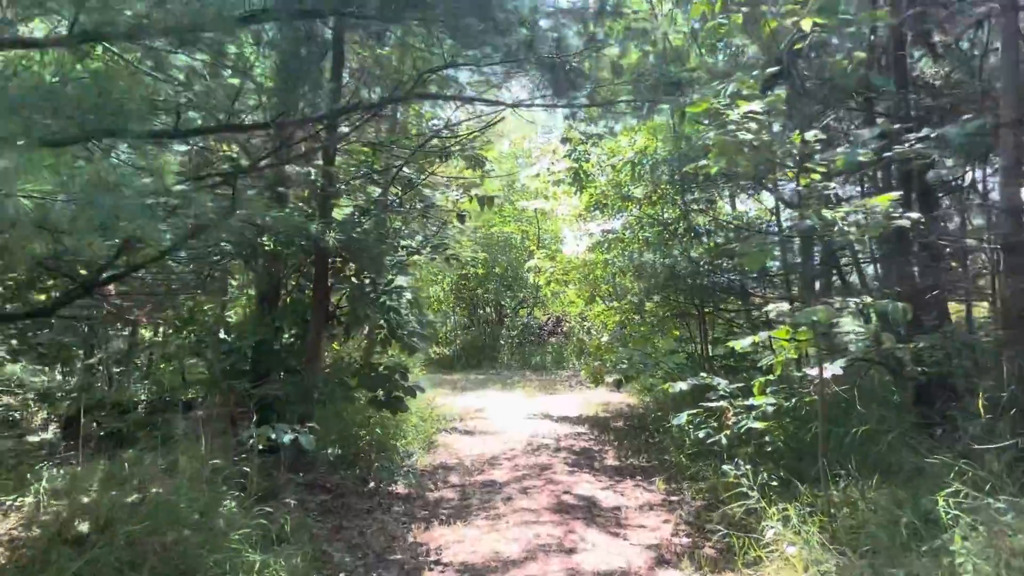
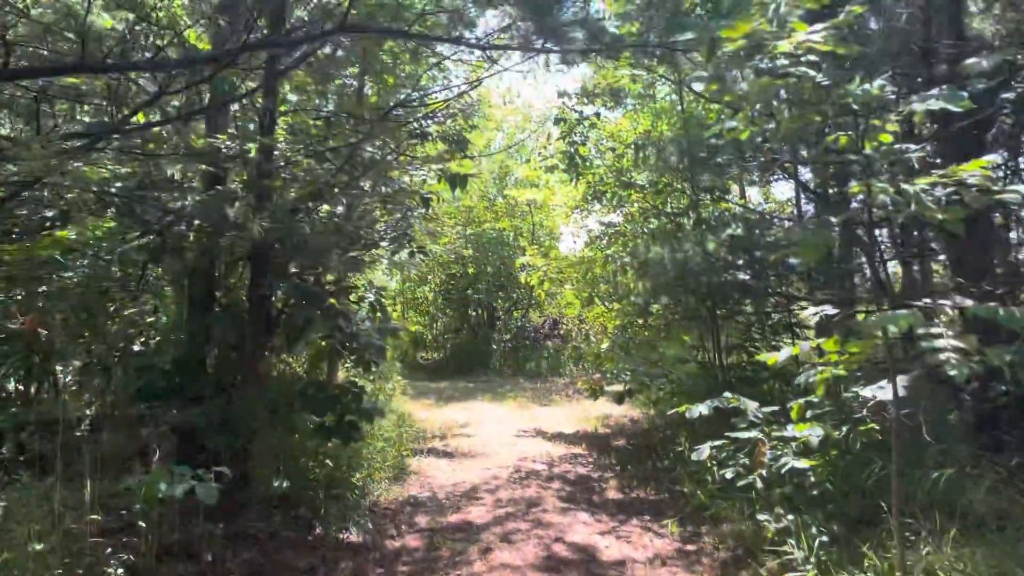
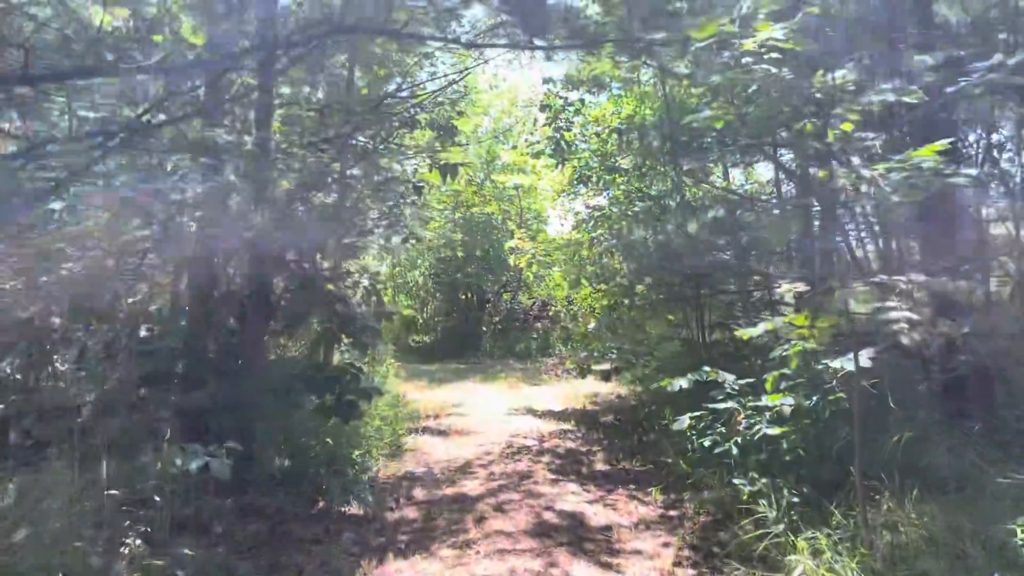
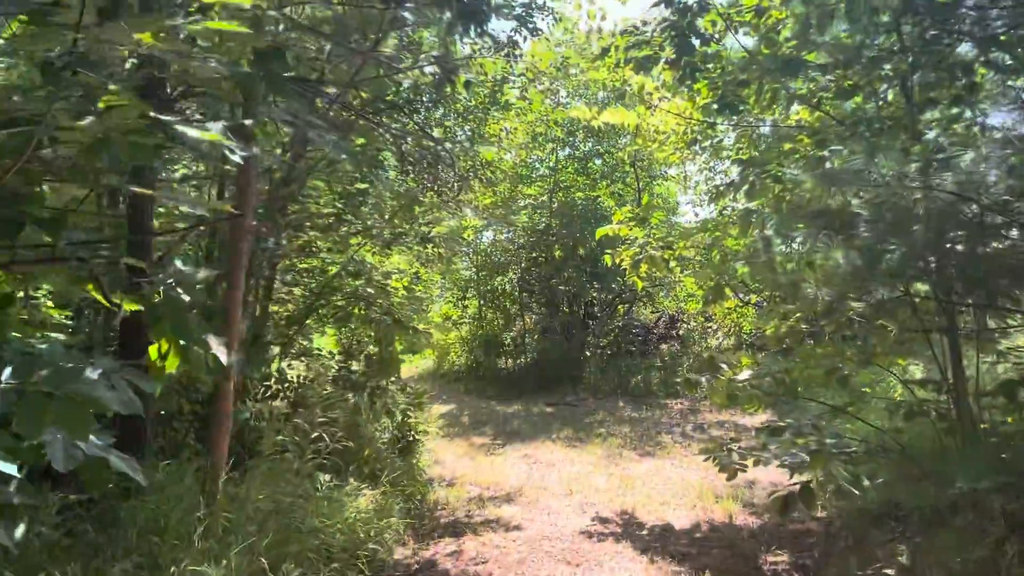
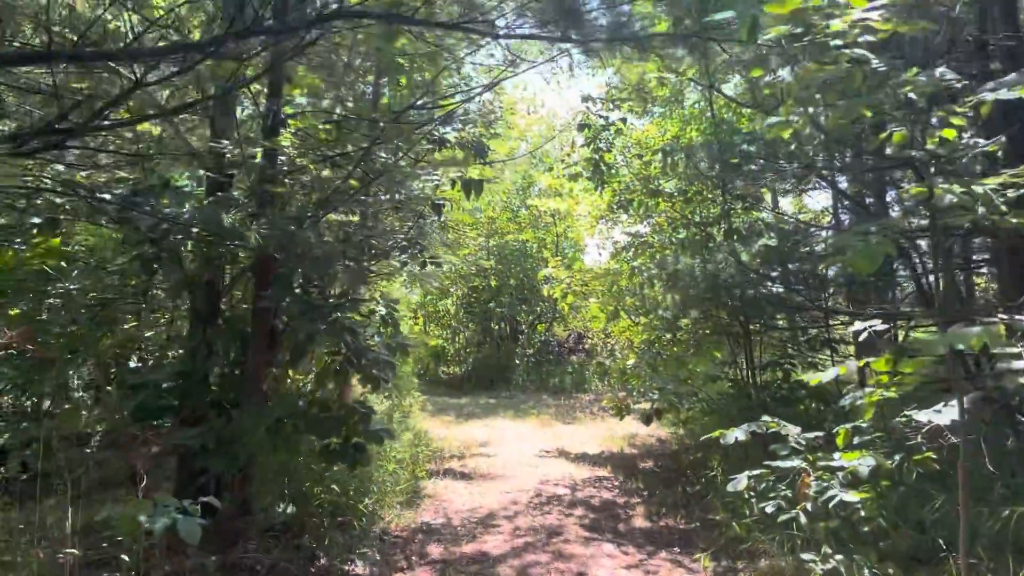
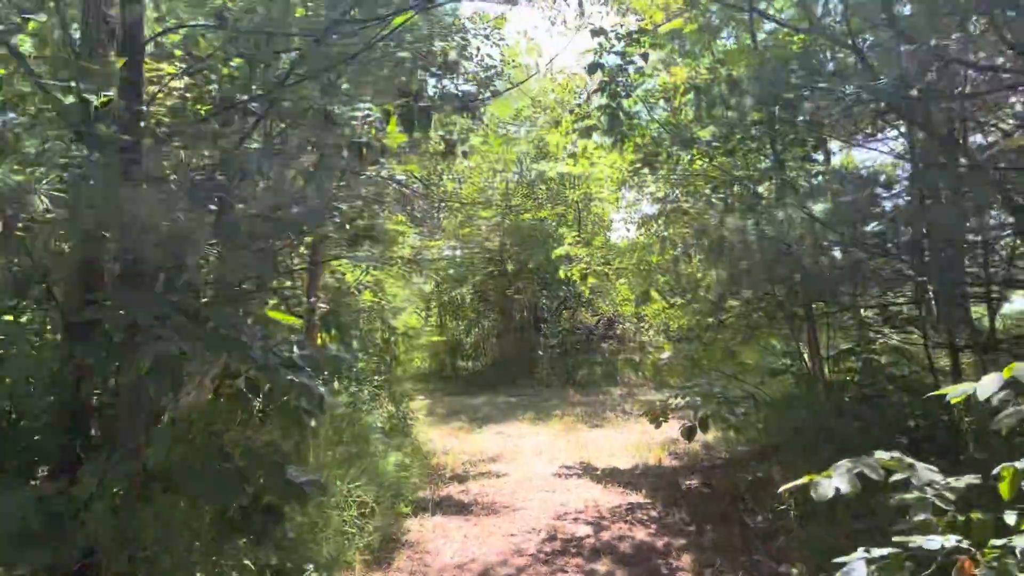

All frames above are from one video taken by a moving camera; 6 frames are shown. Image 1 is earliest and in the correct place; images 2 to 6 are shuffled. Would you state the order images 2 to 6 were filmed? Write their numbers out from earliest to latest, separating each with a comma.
3, 2, 5, 6, 4
